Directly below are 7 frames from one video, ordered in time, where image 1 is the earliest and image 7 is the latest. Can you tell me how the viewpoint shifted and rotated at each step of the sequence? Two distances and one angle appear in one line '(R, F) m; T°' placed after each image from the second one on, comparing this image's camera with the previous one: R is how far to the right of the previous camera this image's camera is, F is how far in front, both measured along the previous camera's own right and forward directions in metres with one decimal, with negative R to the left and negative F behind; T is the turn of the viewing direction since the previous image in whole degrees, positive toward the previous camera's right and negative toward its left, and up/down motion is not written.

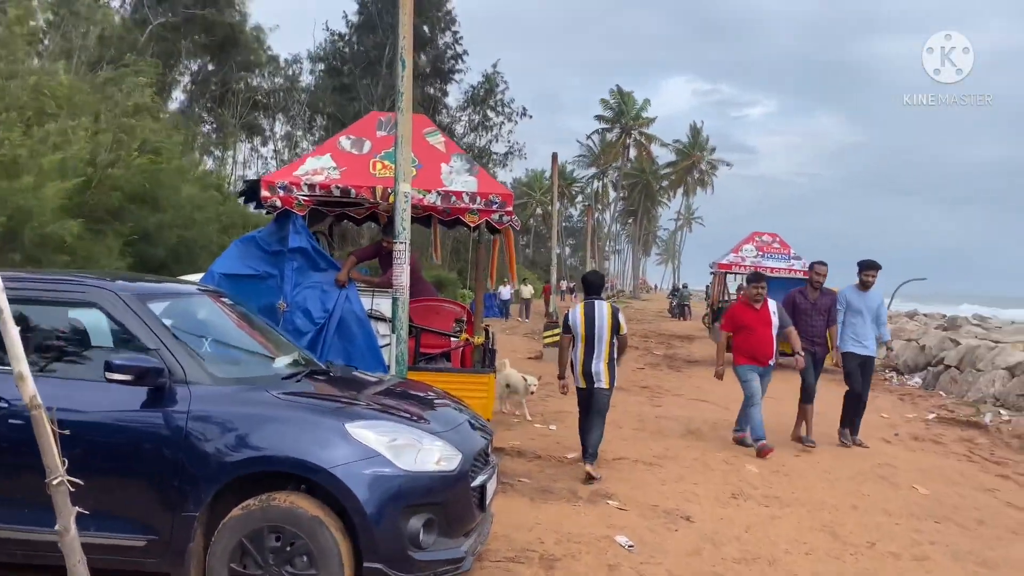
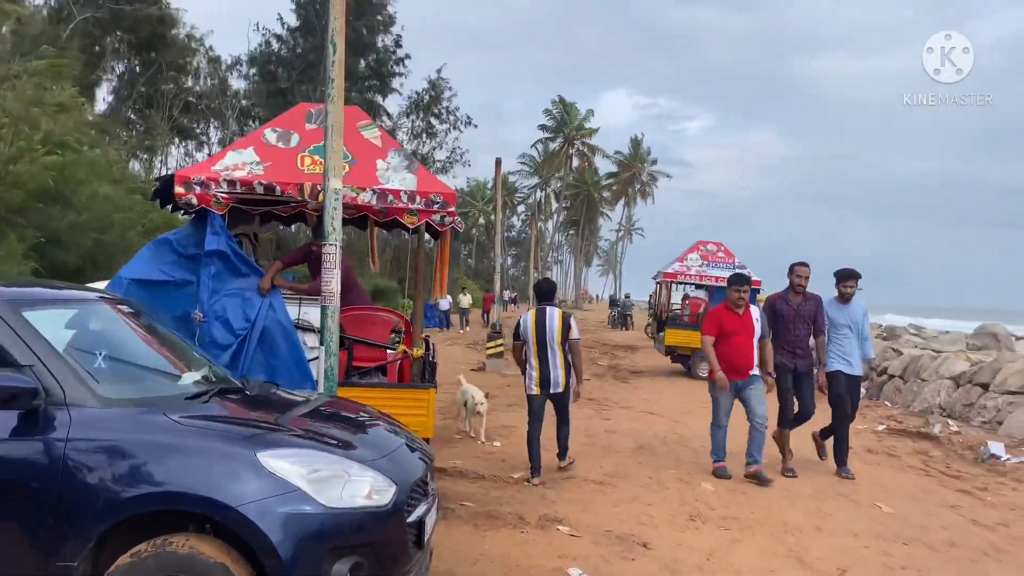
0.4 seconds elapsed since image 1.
(0.0, +0.5) m; +4°
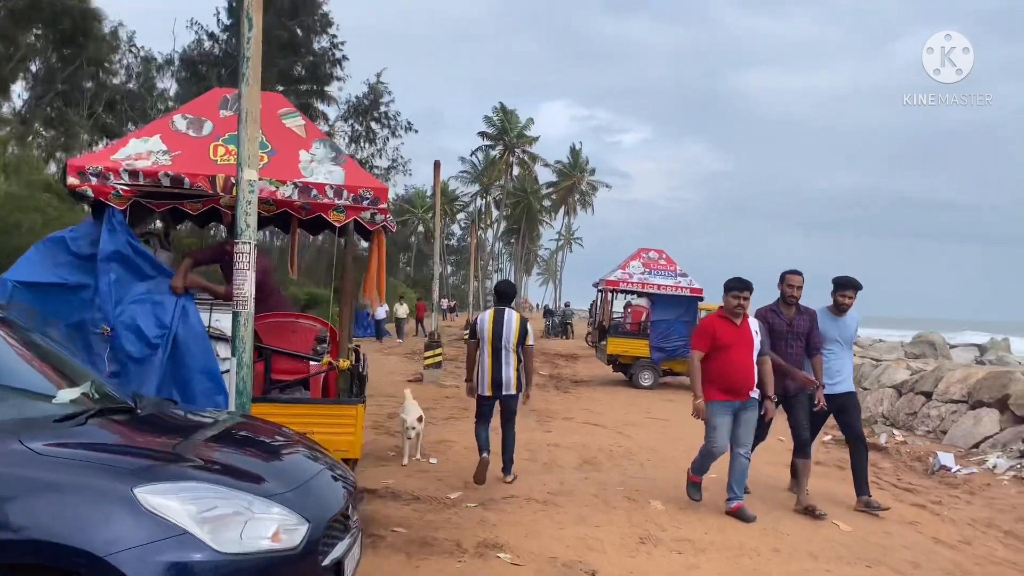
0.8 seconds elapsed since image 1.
(0.0, +0.5) m; +4°
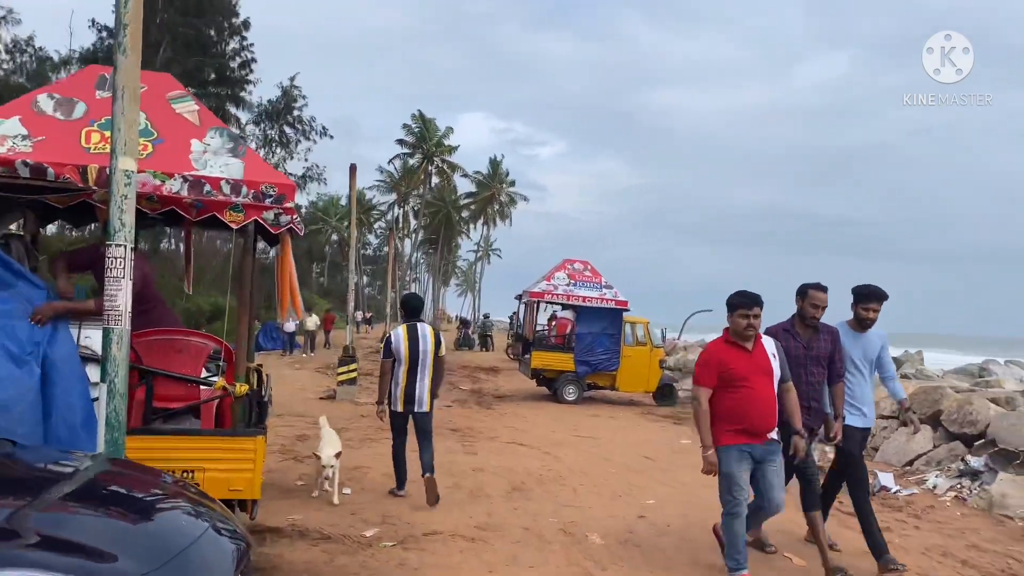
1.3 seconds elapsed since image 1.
(-0.1, +0.6) m; +6°
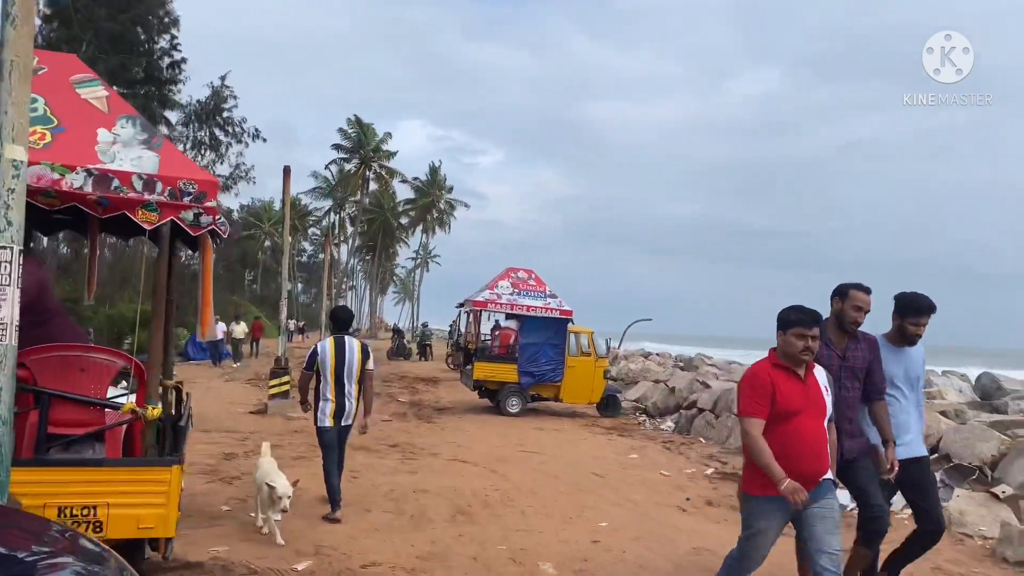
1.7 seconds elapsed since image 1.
(-0.1, +0.4) m; +4°
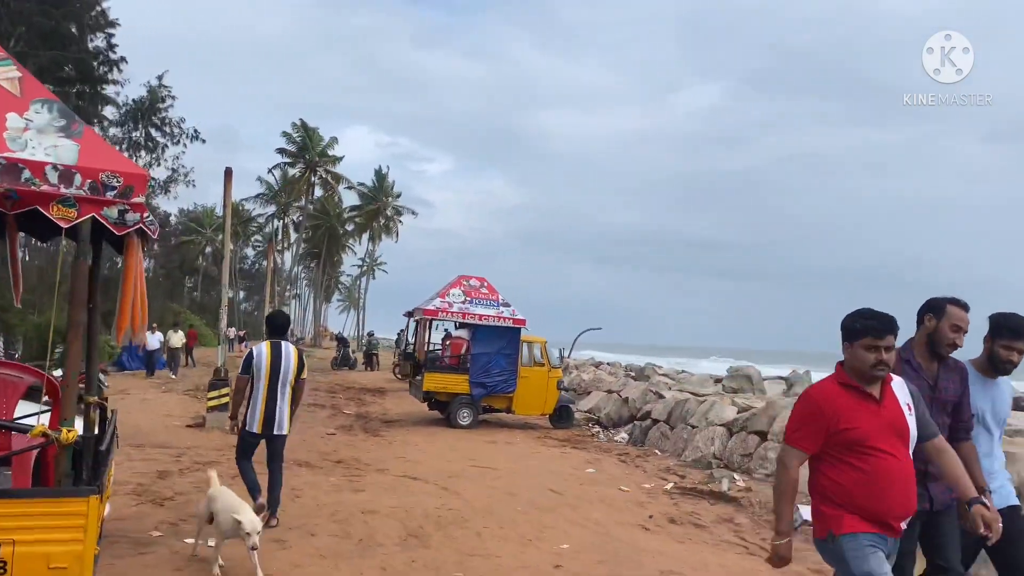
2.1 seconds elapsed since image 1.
(-0.1, +0.4) m; +4°
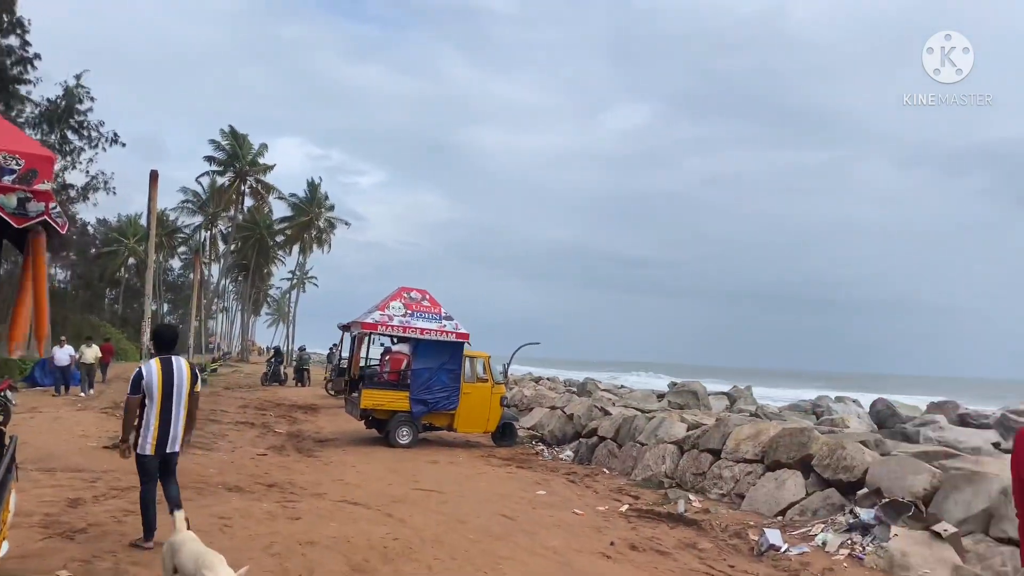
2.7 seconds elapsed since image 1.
(-0.2, +0.5) m; +5°
